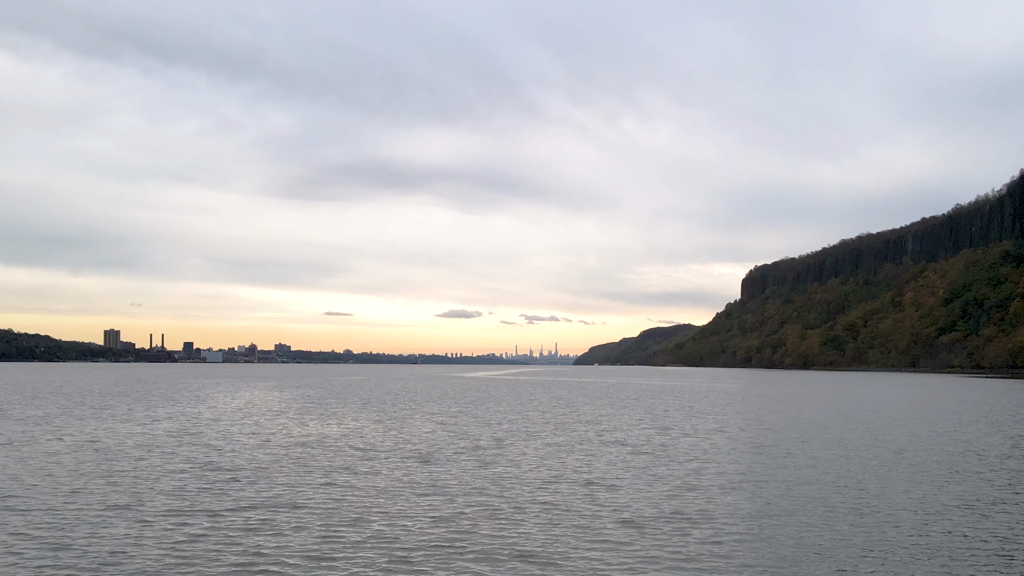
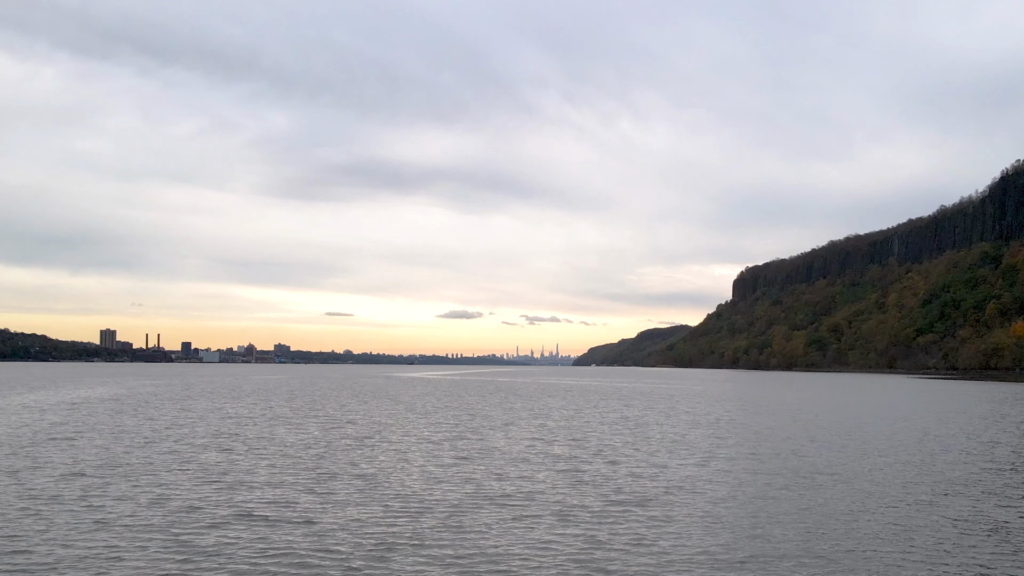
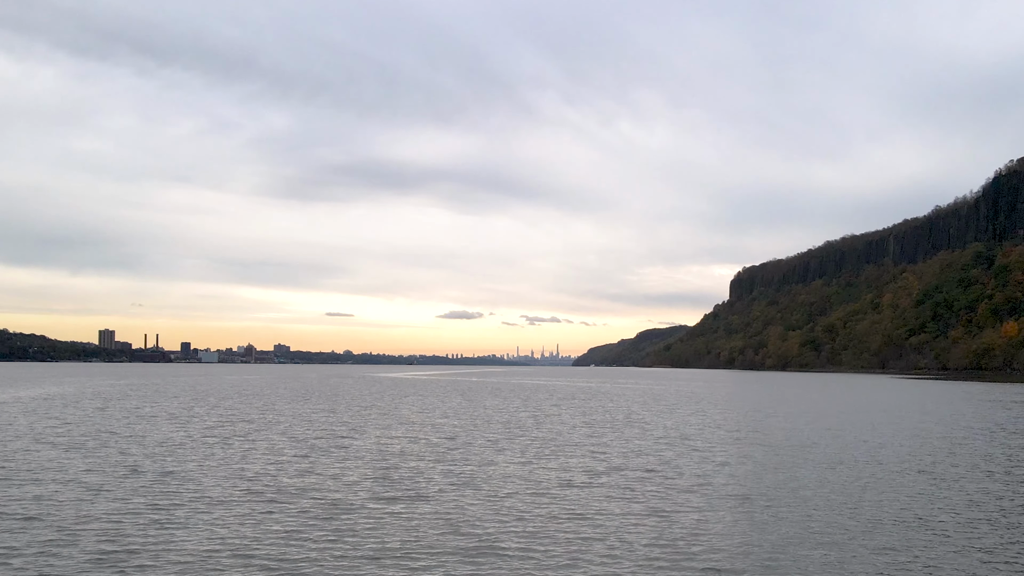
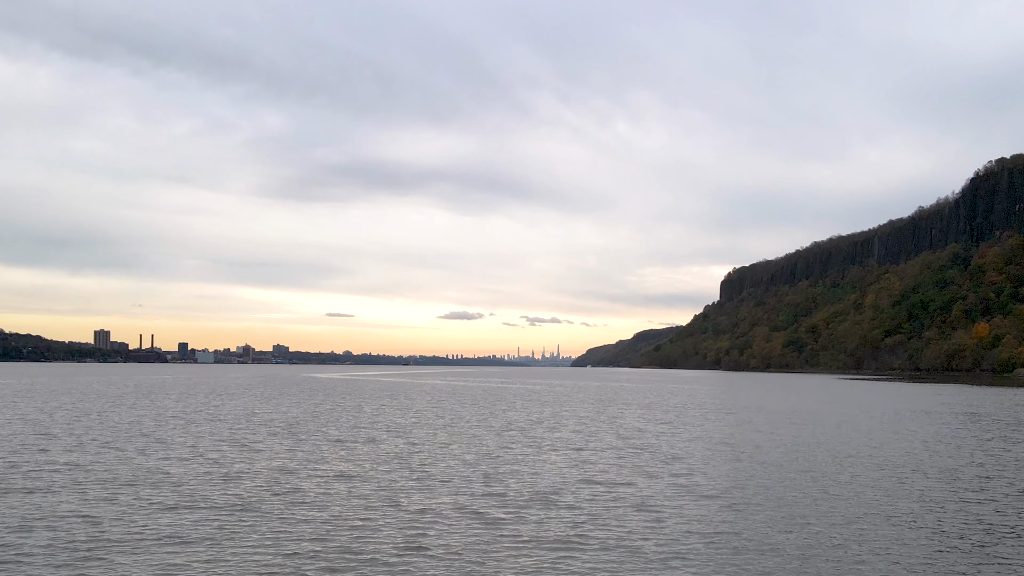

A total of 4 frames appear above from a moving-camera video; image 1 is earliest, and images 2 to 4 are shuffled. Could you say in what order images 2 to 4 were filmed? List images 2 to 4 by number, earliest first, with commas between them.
2, 3, 4
